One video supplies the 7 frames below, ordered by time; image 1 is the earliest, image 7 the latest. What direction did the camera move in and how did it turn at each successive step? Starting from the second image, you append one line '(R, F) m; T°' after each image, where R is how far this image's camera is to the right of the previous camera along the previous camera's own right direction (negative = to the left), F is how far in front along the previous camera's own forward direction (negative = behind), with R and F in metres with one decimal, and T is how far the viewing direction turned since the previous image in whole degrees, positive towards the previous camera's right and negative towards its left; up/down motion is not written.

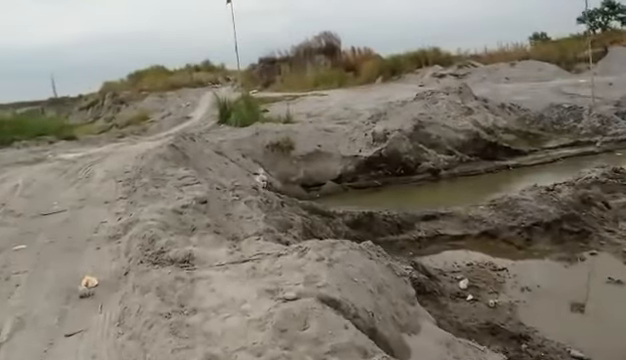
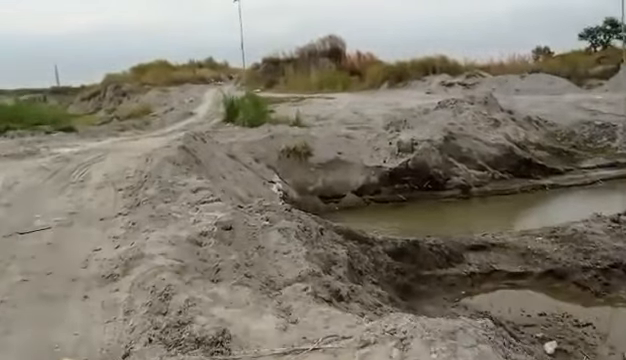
(-0.5, +1.6) m; 0°
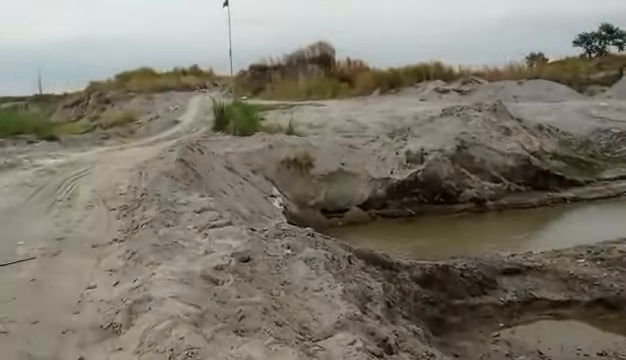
(-0.4, +0.9) m; +1°
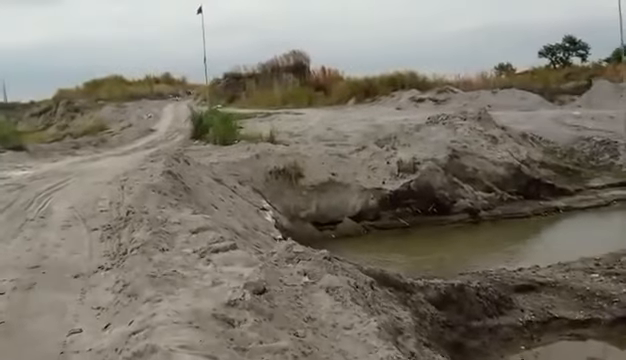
(-0.4, +0.7) m; +2°
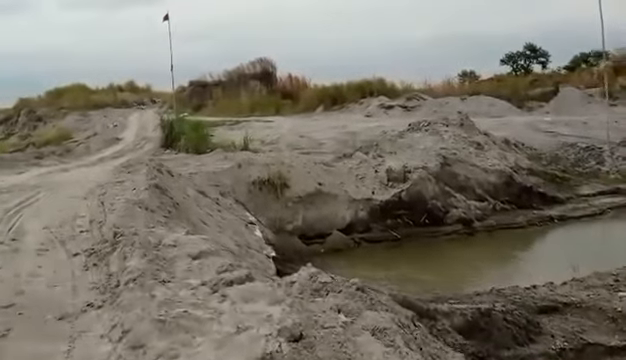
(-0.4, +0.8) m; +3°
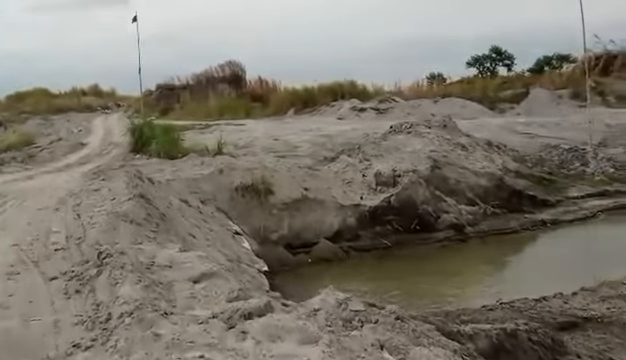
(-0.4, +0.7) m; +3°
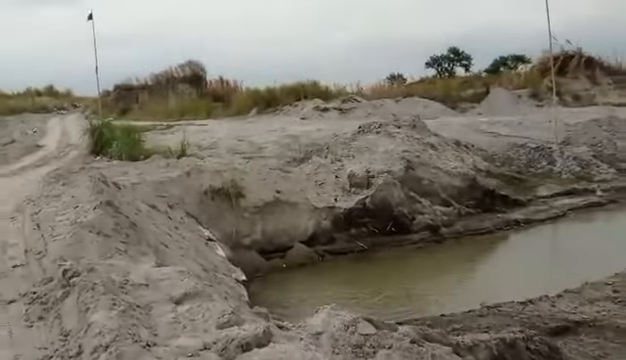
(-0.2, +0.5) m; +3°
